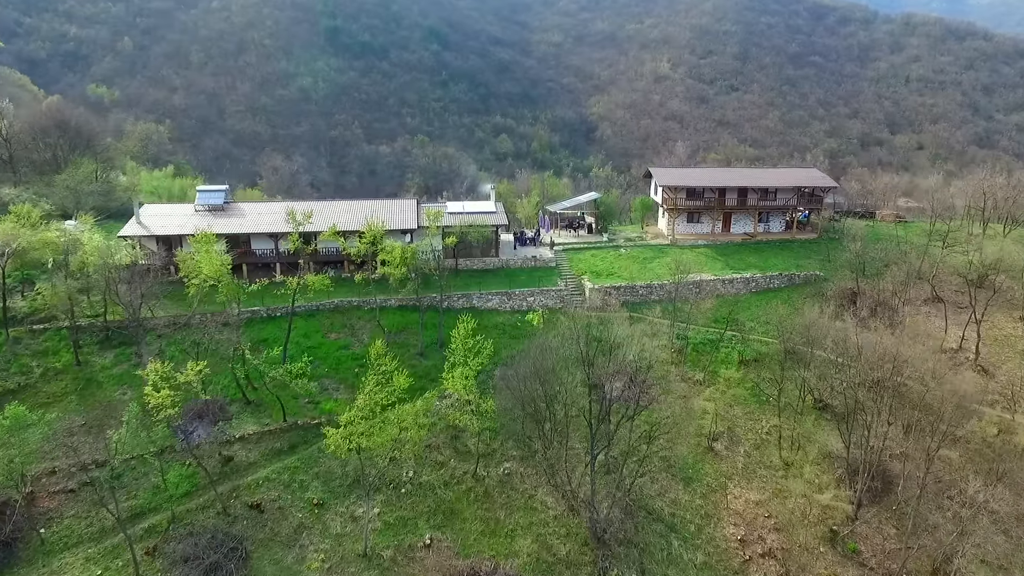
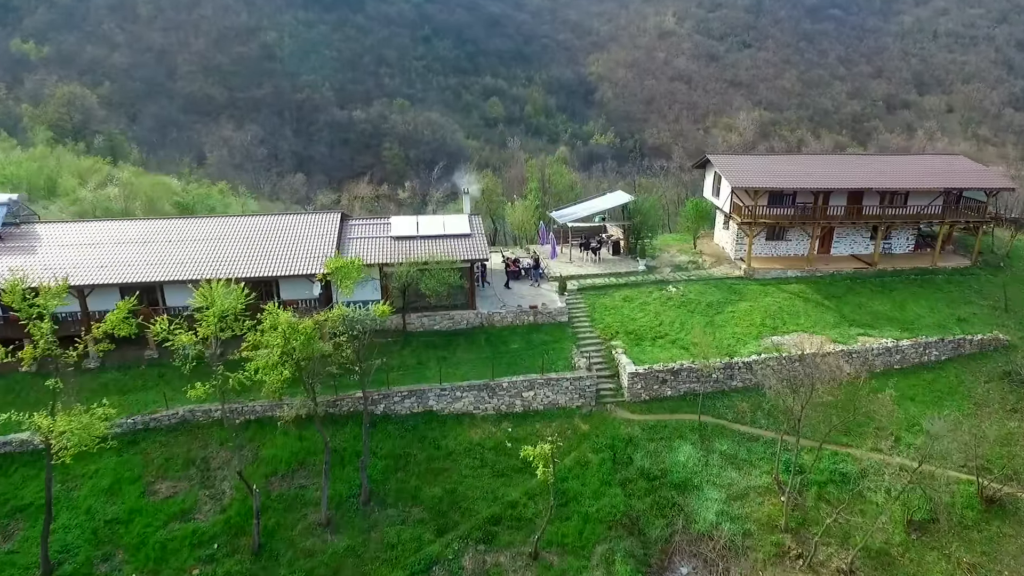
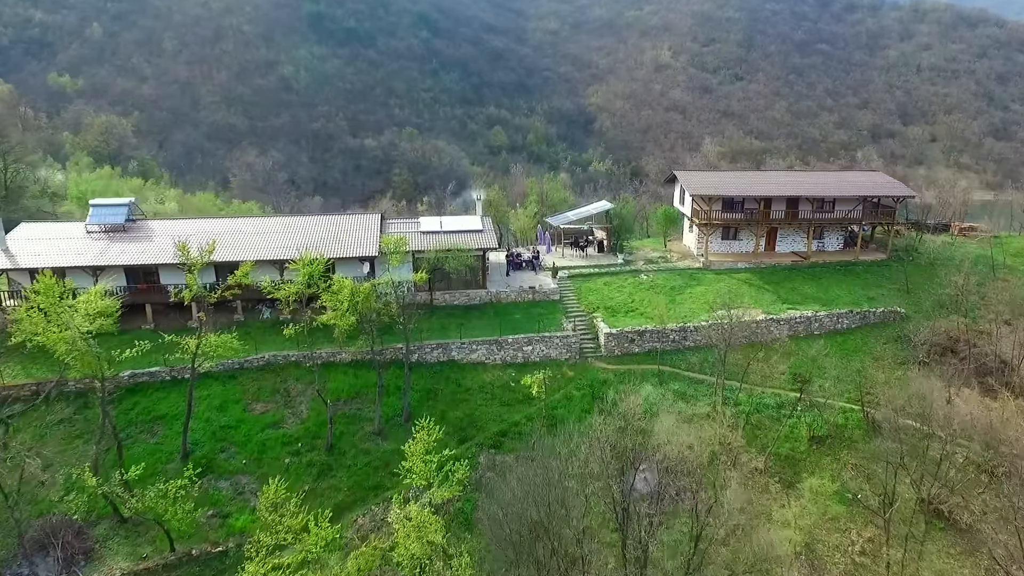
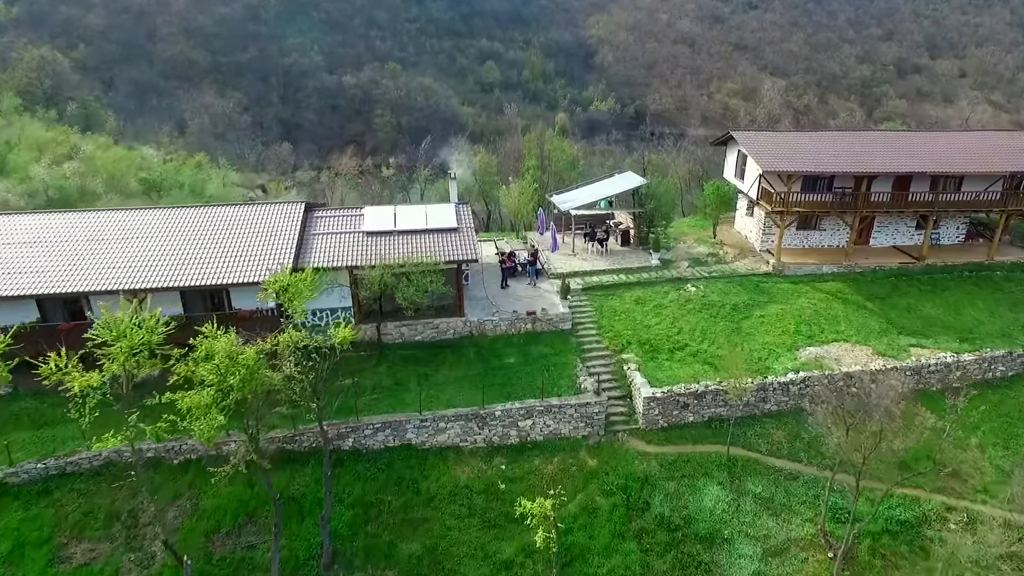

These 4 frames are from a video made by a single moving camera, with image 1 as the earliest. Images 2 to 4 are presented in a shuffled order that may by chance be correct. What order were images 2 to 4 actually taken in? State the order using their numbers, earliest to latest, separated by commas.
3, 2, 4
